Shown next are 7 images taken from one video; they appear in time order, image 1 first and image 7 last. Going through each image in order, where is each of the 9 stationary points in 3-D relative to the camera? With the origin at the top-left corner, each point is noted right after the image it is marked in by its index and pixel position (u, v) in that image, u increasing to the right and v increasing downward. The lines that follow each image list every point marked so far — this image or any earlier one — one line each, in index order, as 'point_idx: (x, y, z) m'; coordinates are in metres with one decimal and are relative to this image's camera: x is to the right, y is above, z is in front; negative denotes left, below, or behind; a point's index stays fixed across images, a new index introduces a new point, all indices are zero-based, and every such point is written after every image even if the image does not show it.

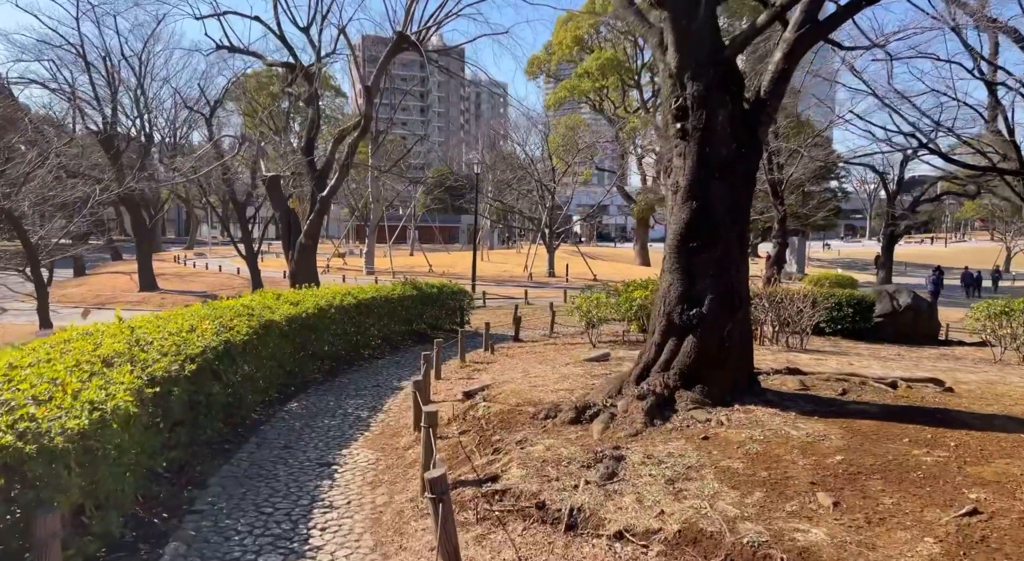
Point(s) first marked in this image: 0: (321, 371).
0: (-2.4, -1.2, +9.6) m
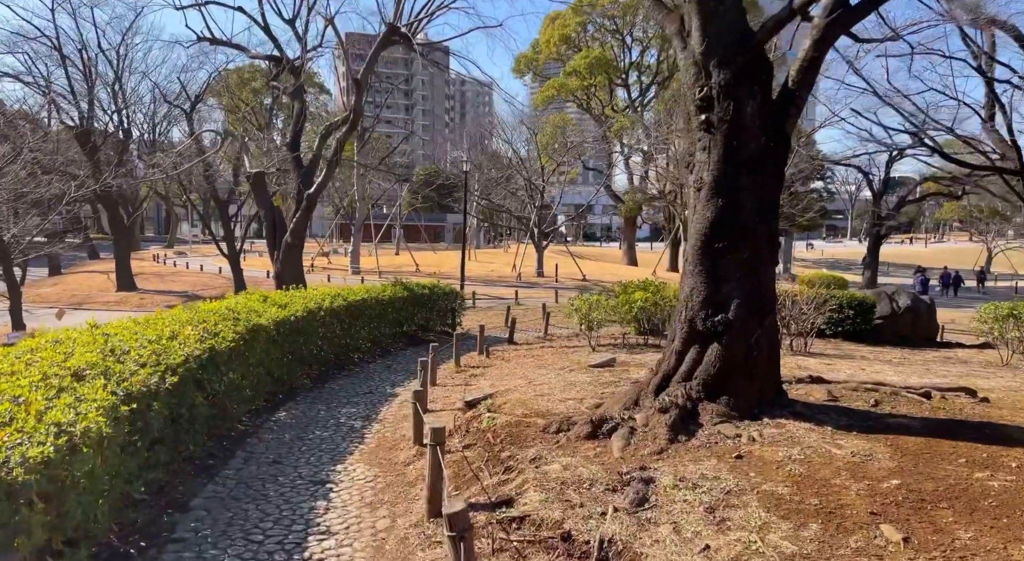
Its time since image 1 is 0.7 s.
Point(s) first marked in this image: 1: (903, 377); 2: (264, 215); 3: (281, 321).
0: (-2.4, -1.2, +9.2) m
1: (+3.9, -1.0, +7.6) m
2: (-5.0, +1.3, +15.4) m
3: (-2.4, -0.4, +7.9) m
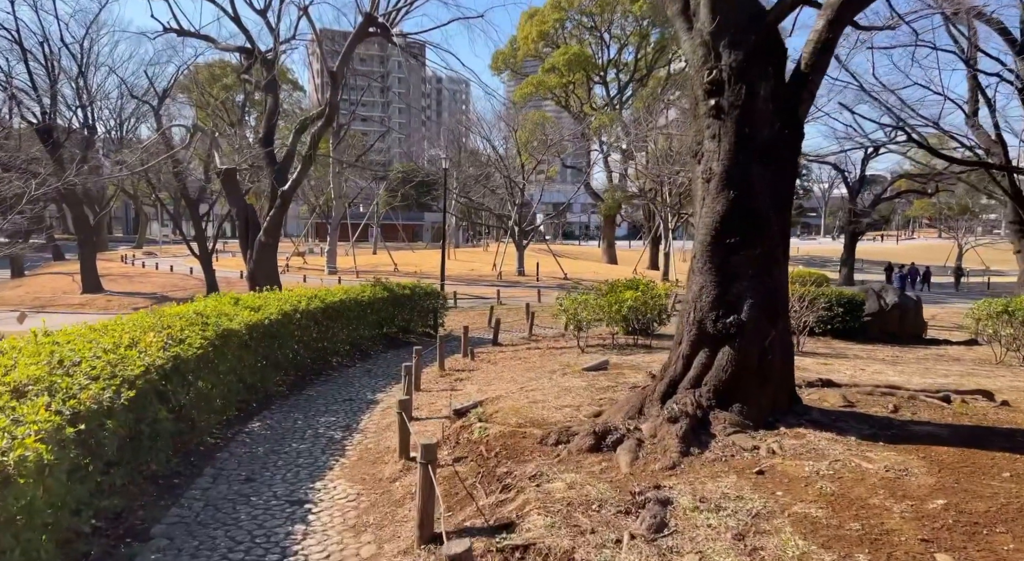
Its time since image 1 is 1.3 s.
0: (-2.6, -1.2, +8.7) m
1: (+3.8, -0.9, +7.3) m
2: (-5.3, +1.3, +14.8) m
3: (-2.5, -0.4, +7.4) m
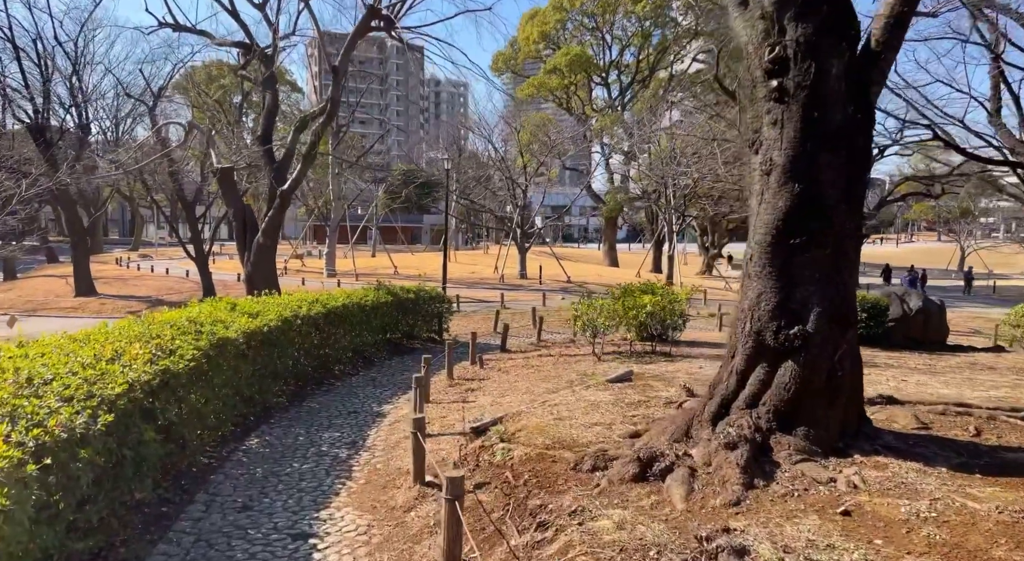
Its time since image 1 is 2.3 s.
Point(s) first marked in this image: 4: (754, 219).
0: (-2.4, -1.2, +8.1) m
1: (+3.9, -1.0, +6.8) m
2: (-5.2, +1.2, +14.3) m
3: (-2.3, -0.5, +6.8) m
4: (+1.3, +0.3, +4.1) m
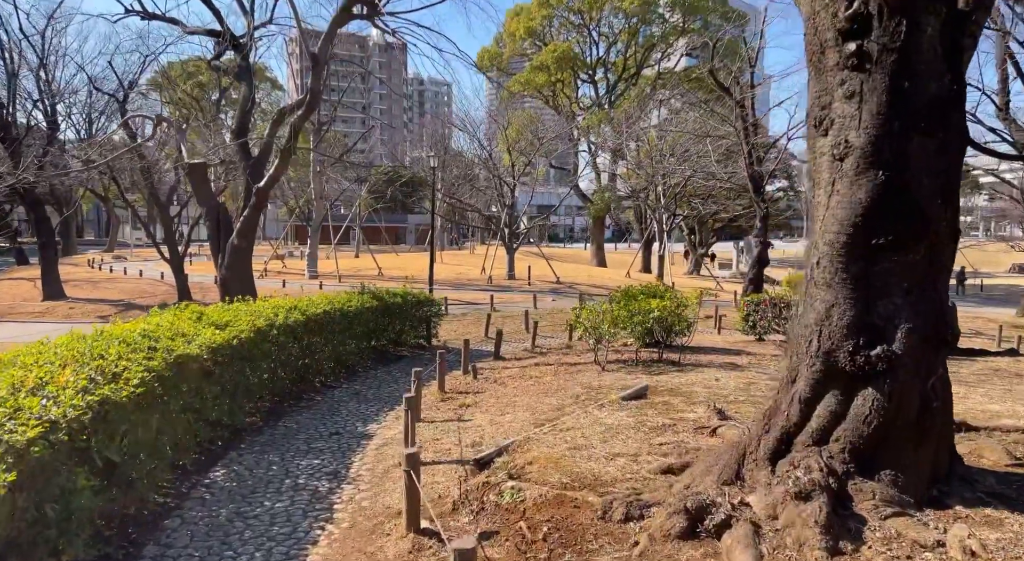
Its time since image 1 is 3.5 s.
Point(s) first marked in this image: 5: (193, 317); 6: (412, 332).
0: (-2.4, -1.3, +7.3) m
1: (+4.0, -1.0, +6.1) m
2: (-5.3, +1.2, +13.4) m
3: (-2.3, -0.5, +6.0) m
4: (+1.4, +0.3, +3.4) m
5: (-2.9, -0.3, +7.0) m
6: (-1.6, -0.8, +12.2) m
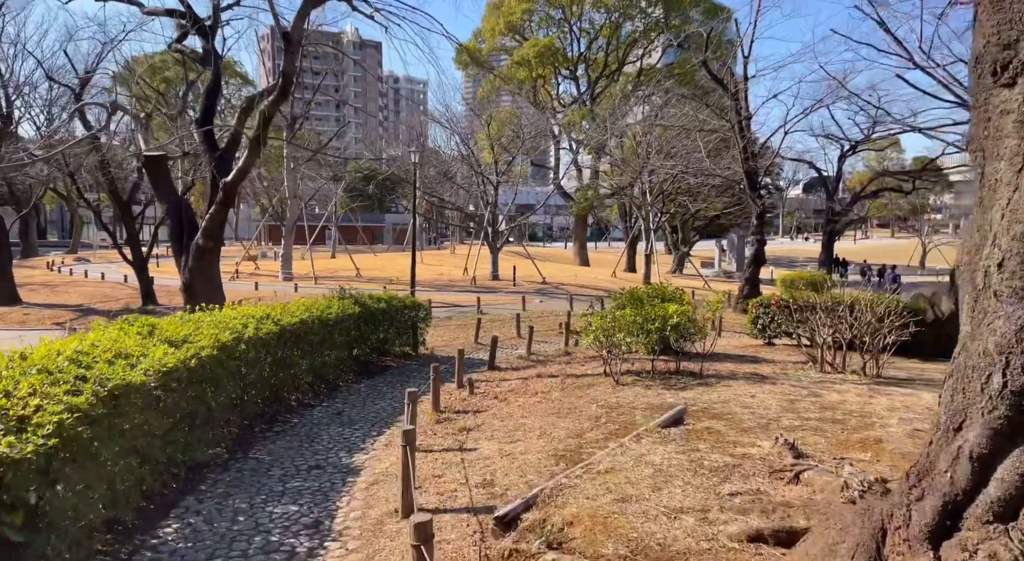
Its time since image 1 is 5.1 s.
0: (-2.3, -1.3, +6.2) m
1: (+4.1, -1.0, +5.2) m
2: (-5.5, +1.1, +12.2) m
3: (-2.2, -0.6, +4.9) m
4: (+1.6, +0.3, +2.4) m
5: (-2.8, -0.4, +5.8) m
6: (-1.7, -0.9, +11.2) m
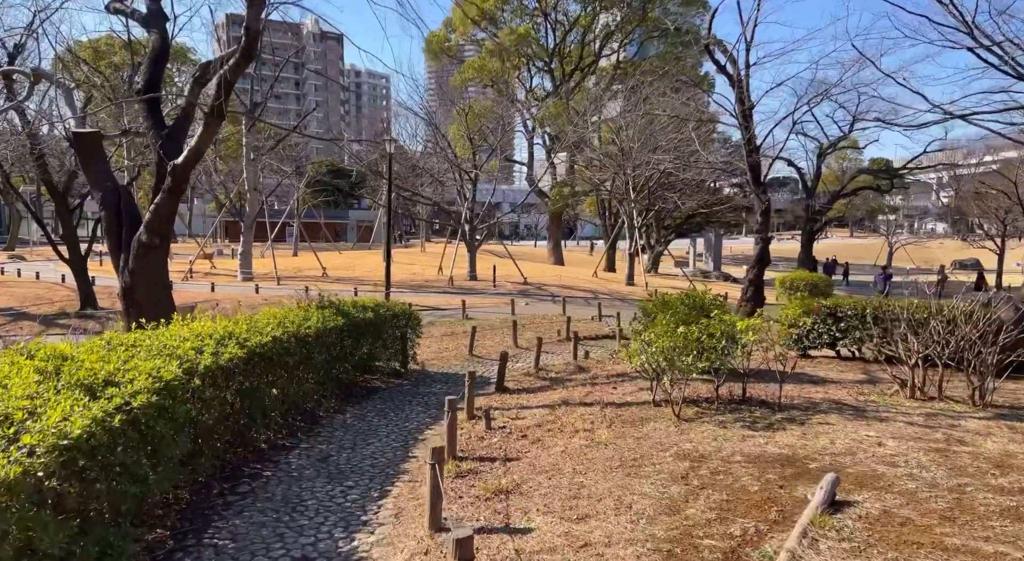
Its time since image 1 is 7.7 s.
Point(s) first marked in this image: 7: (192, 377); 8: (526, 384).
0: (-2.0, -1.4, +4.4) m
1: (+4.5, -1.1, +3.7) m
2: (-5.4, +1.1, +10.2) m
3: (-1.7, -0.6, +3.1) m
4: (+2.1, +0.2, +0.8) m
5: (-2.4, -0.5, +4.0) m
6: (-1.6, -0.9, +9.3) m
7: (-2.0, -0.6, +4.9) m
8: (+0.1, -1.2, +8.9) m
